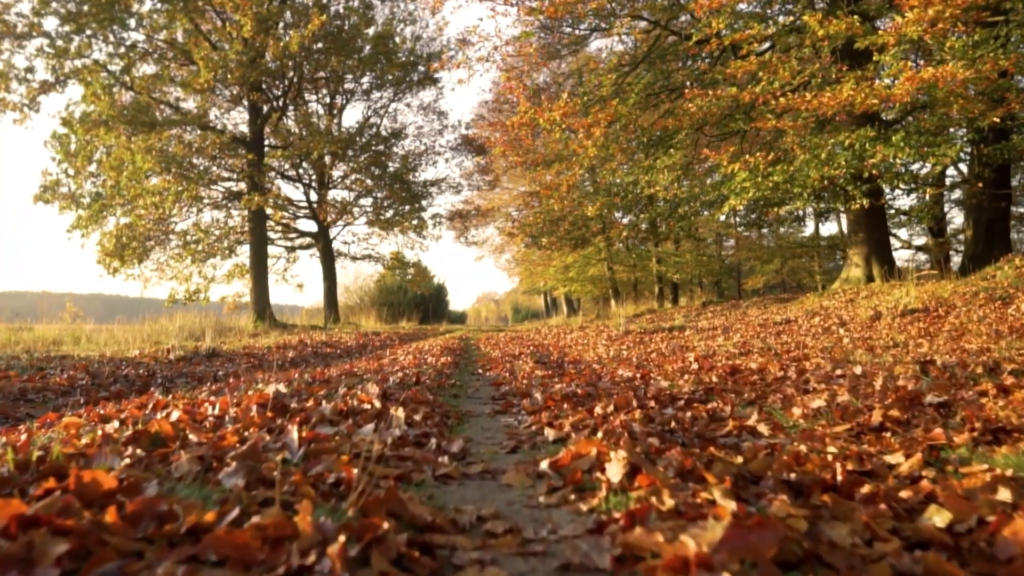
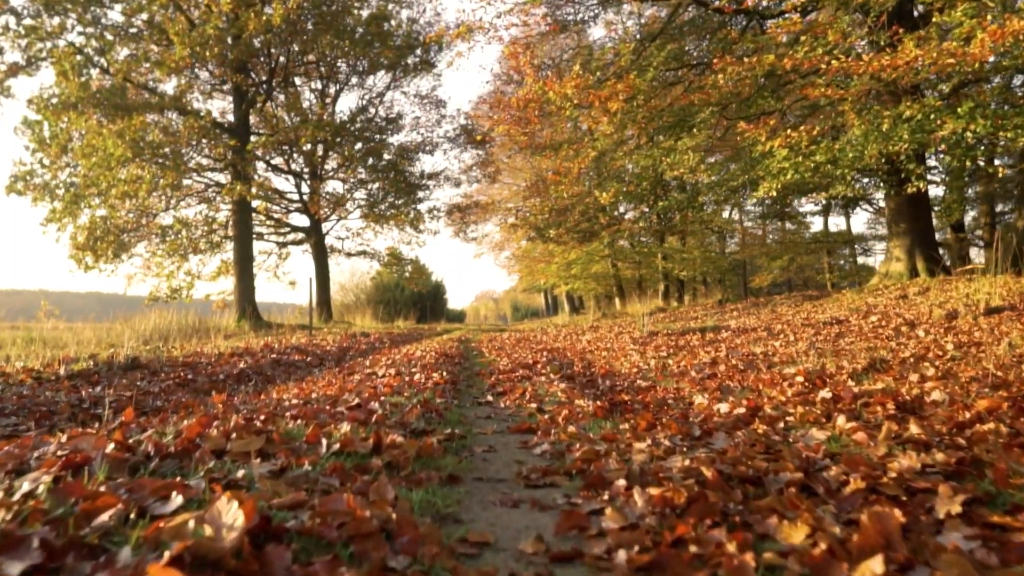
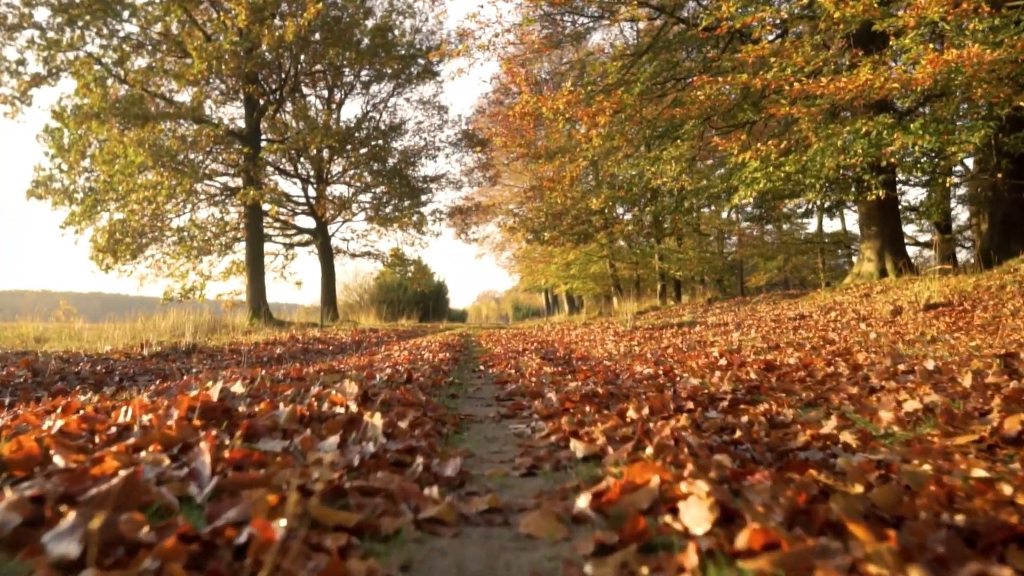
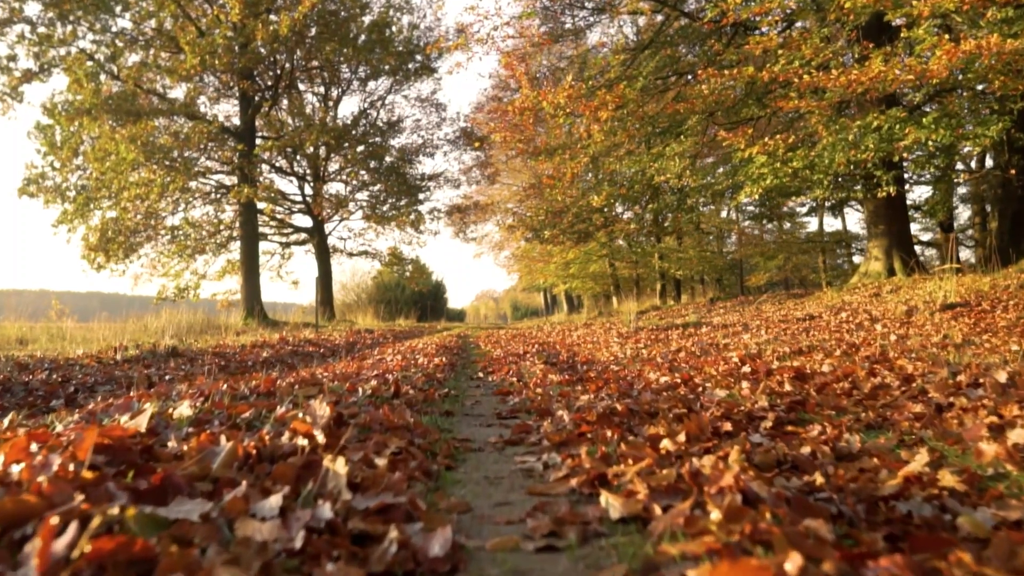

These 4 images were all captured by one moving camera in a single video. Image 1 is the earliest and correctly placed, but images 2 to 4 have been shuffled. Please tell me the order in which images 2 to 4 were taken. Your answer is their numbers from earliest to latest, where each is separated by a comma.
3, 4, 2
